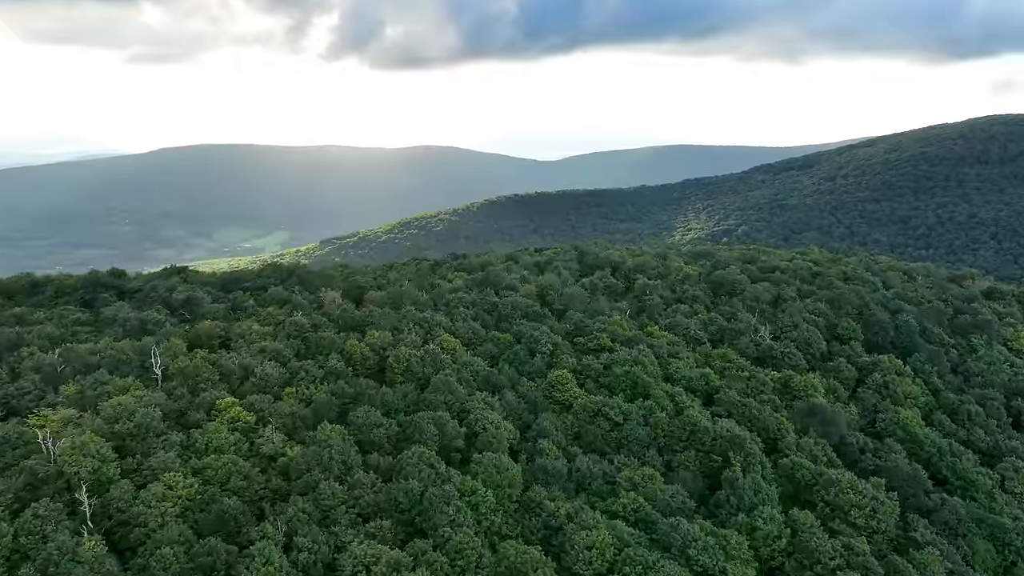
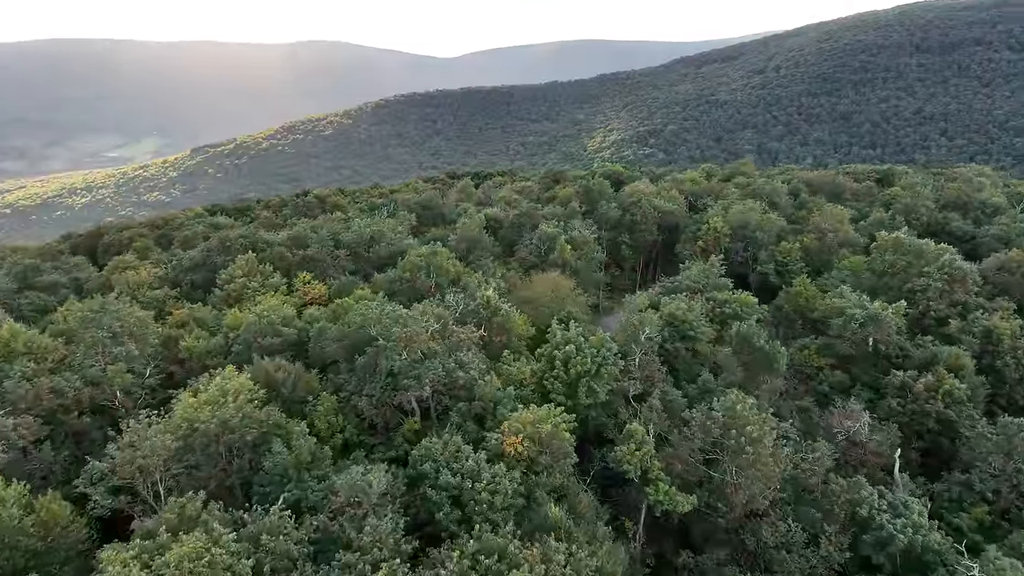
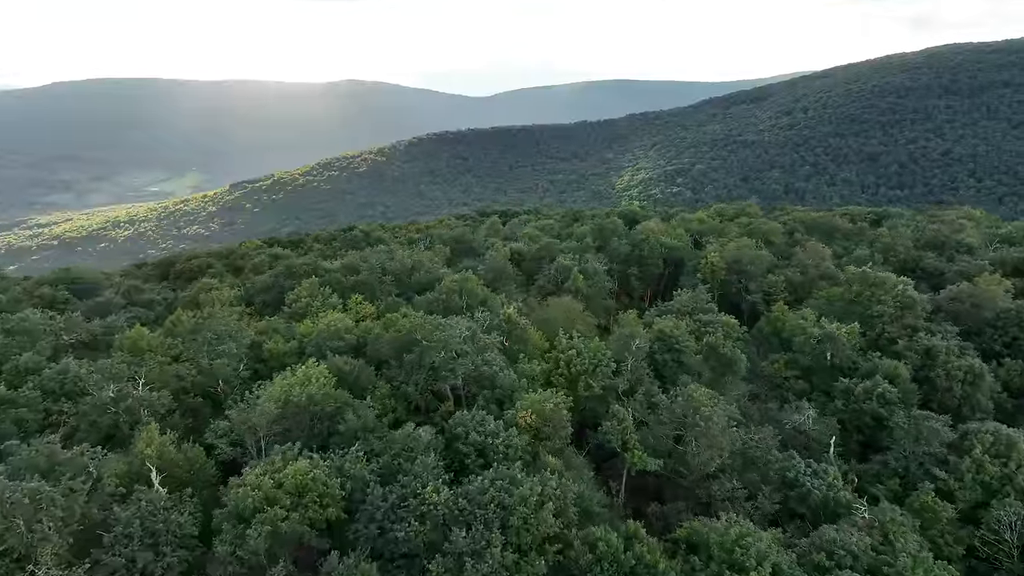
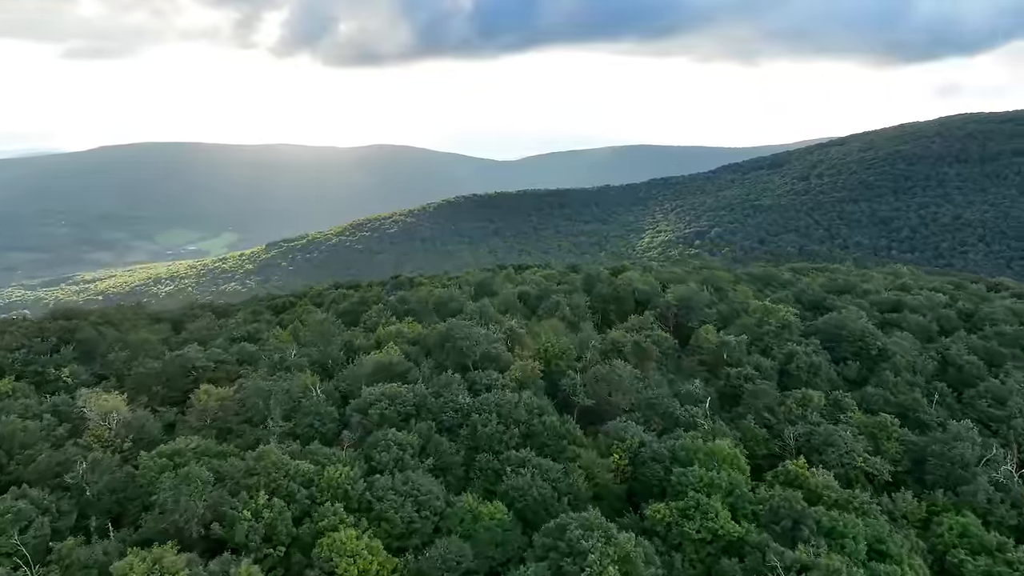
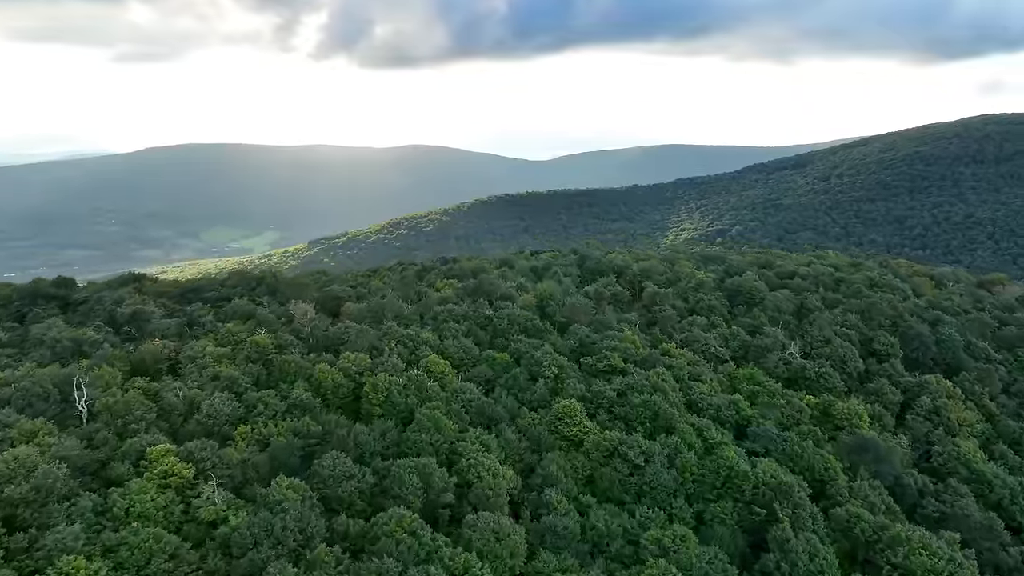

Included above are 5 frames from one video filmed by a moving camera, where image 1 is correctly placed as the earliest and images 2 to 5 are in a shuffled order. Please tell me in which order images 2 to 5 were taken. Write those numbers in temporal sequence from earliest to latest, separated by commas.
5, 4, 3, 2
